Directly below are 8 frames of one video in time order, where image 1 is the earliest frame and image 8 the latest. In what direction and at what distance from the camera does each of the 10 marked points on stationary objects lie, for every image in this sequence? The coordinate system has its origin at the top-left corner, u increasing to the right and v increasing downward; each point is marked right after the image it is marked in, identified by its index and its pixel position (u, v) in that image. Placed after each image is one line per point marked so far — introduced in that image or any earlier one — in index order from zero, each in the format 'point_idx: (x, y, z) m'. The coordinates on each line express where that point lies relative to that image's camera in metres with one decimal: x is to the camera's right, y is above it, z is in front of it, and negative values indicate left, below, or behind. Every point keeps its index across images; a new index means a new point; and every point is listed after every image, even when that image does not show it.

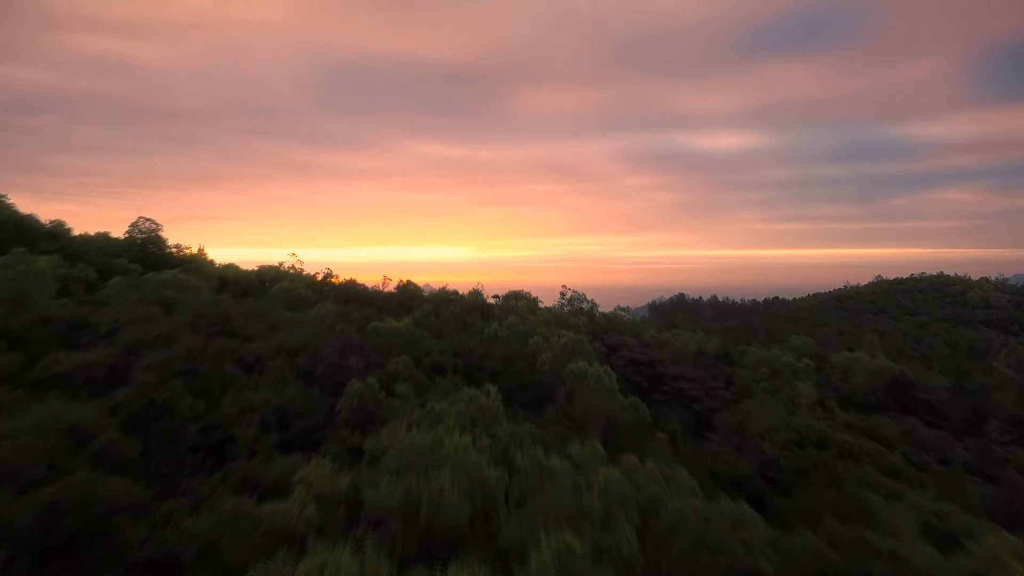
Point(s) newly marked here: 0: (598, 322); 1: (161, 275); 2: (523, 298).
0: (+2.8, -1.1, +13.4) m
1: (-8.3, +0.3, +9.9) m
2: (+0.3, -0.4, +13.2) m
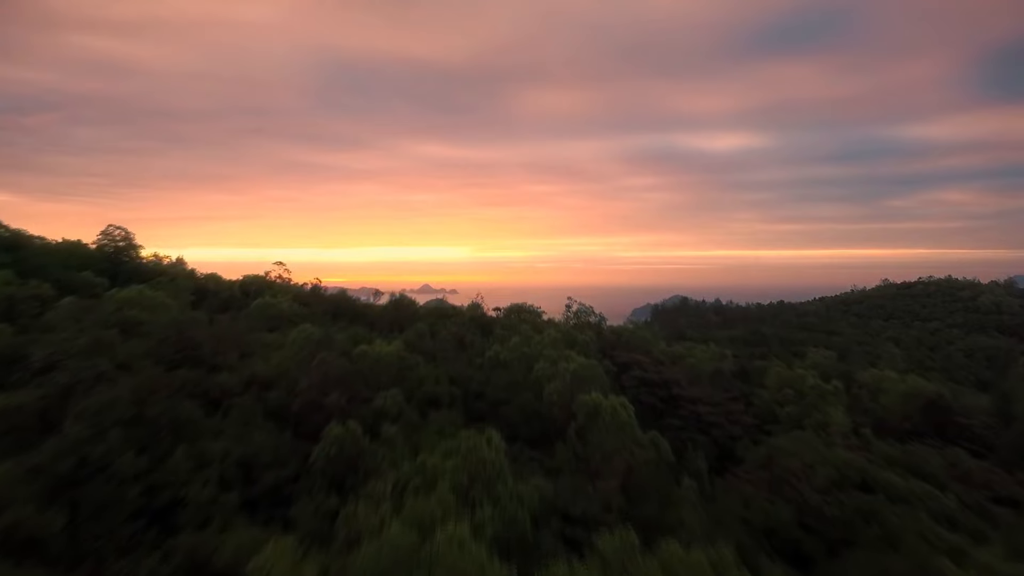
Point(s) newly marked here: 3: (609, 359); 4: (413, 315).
0: (+2.9, -1.5, +12.5) m
1: (-8.3, -0.1, +8.9) m
2: (+0.4, -0.7, +12.2) m
3: (+2.7, -2.0, +11.7) m
4: (-2.5, -0.7, +10.6) m
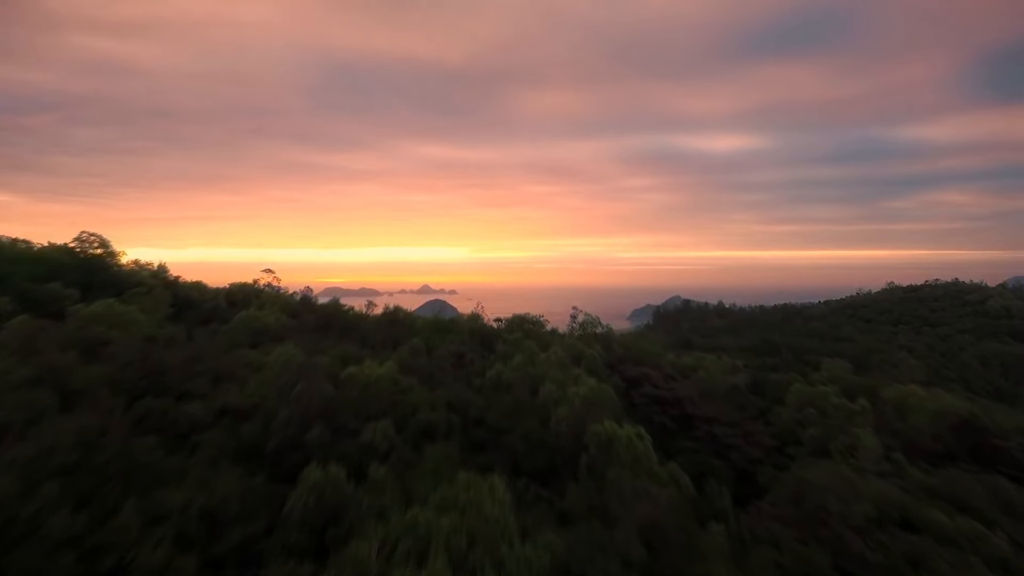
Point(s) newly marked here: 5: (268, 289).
0: (+2.9, -1.8, +11.8) m
1: (-8.2, -0.3, +8.2) m
2: (+0.4, -1.0, +11.5) m
3: (+2.8, -2.3, +11.0) m
4: (-2.5, -1.0, +9.9) m
5: (-7.9, -0.1, +13.4) m
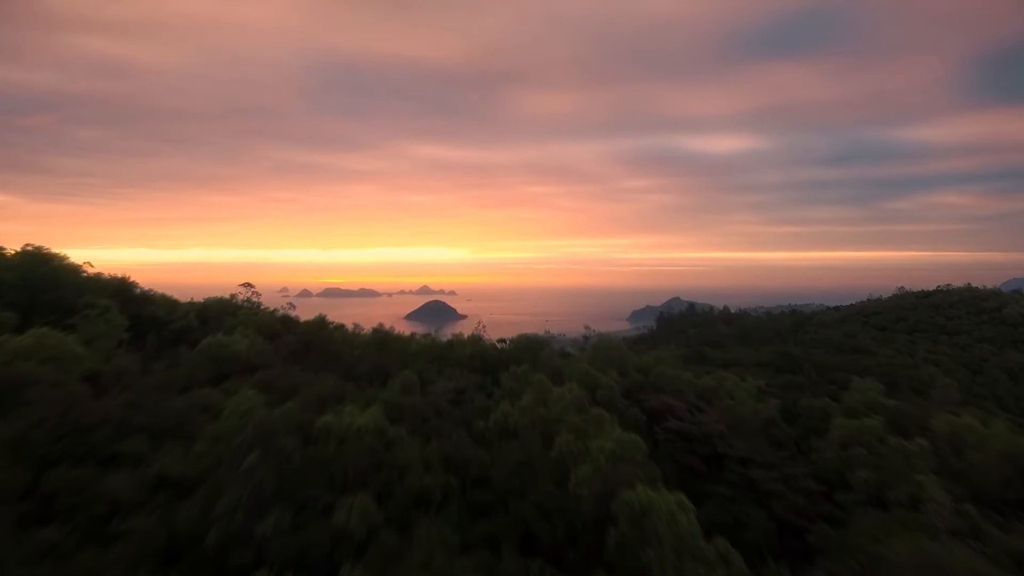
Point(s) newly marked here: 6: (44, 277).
0: (+3.0, -2.2, +10.5) m
1: (-8.1, -0.8, +6.9) m
2: (+0.6, -1.5, +10.2) m
3: (+2.9, -2.7, +9.7) m
4: (-2.3, -1.4, +8.7) m
5: (-7.7, -0.6, +12.1) m
6: (-10.0, +0.2, +8.8) m
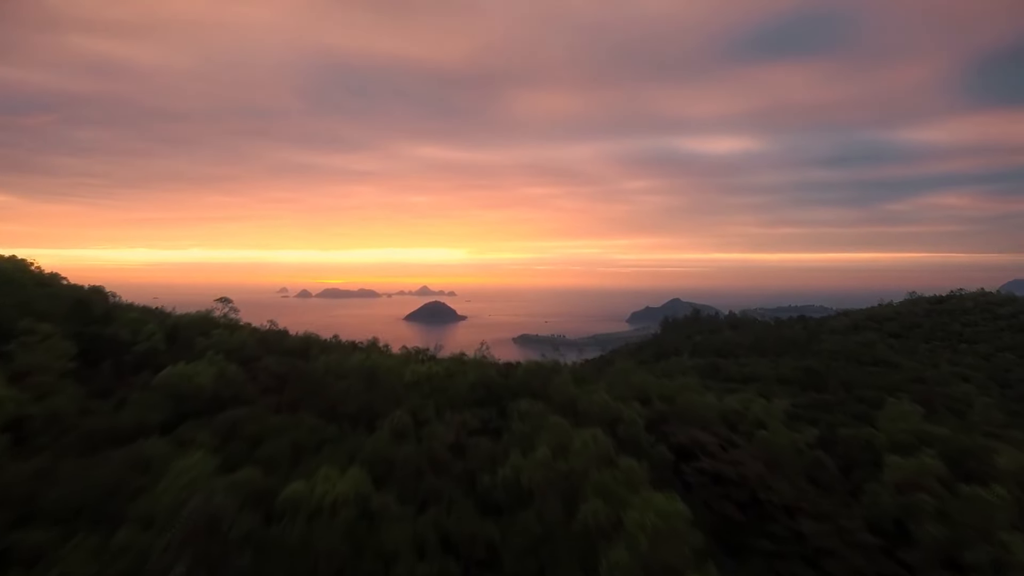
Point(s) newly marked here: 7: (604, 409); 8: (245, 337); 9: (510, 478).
0: (+3.2, -2.6, +9.3) m
1: (-7.9, -1.1, +5.7) m
2: (+0.7, -1.9, +9.1) m
3: (+3.1, -3.1, +8.6) m
4: (-2.2, -1.8, +7.5) m
5: (-7.6, -0.9, +10.9) m
6: (-9.8, -0.2, +7.6) m
7: (+1.8, -2.3, +8.2) m
8: (-6.3, -1.2, +9.7) m
9: (0.0, -2.6, +5.6) m
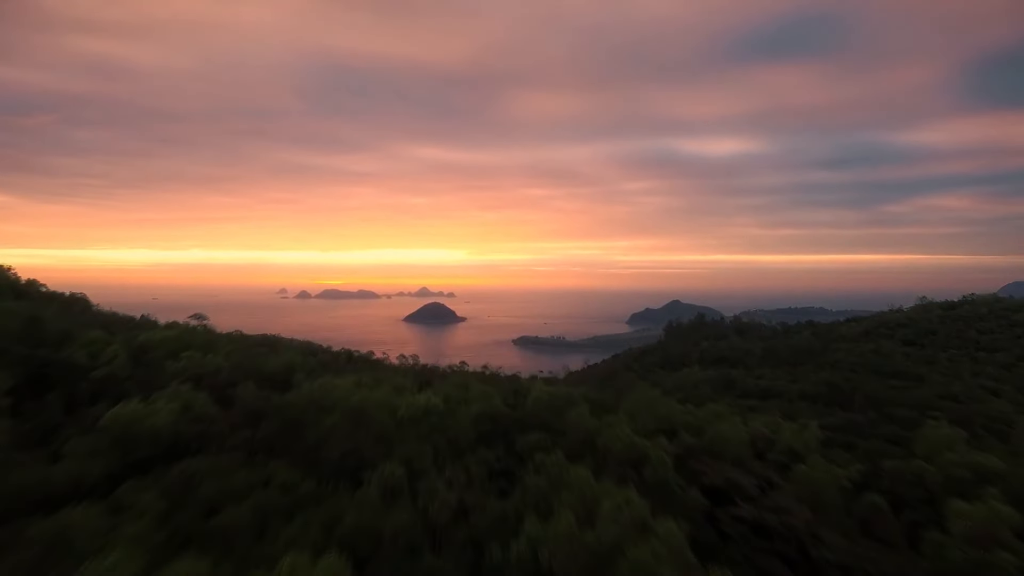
0: (+3.4, -3.0, +8.3) m
1: (-7.7, -1.5, +4.6) m
2: (+0.9, -2.2, +8.0) m
3: (+3.3, -3.5, +7.5) m
4: (-2.0, -2.1, +6.4) m
5: (-7.4, -1.3, +9.8) m
6: (-9.6, -0.6, +6.5) m
7: (+2.0, -2.6, +7.1) m
8: (-6.1, -1.5, +8.7) m
9: (+0.1, -2.9, +4.5) m
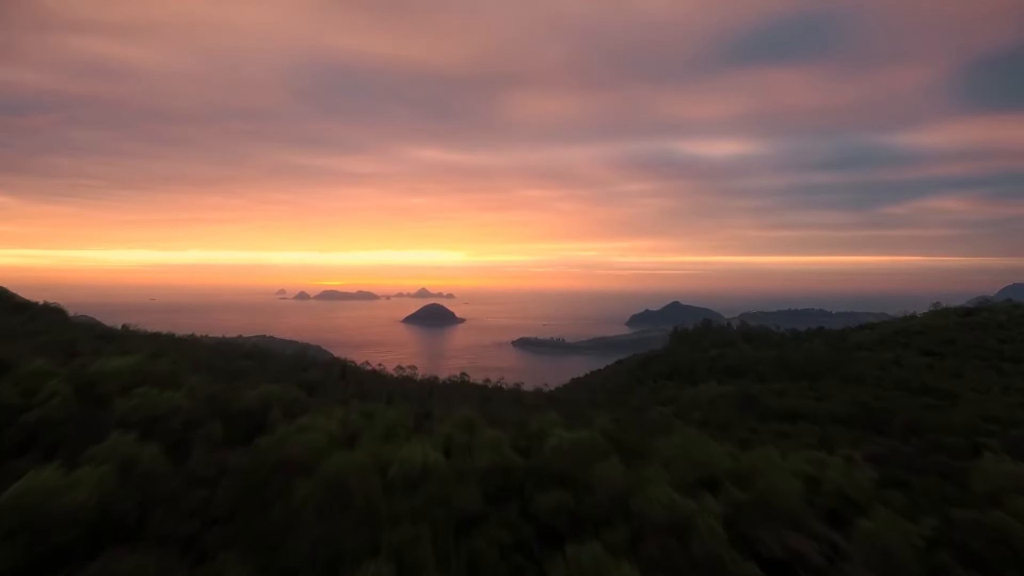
0: (+3.6, -3.4, +7.0) m
1: (-7.5, -1.9, +3.3) m
2: (+1.2, -2.7, +6.7) m
3: (+3.5, -3.9, +6.2) m
4: (-1.7, -2.6, +5.1) m
5: (-7.2, -1.7, +8.5) m
6: (-9.4, -1.0, +5.2) m
7: (+2.2, -3.1, +5.8) m
8: (-5.9, -1.9, +7.3) m
9: (+0.4, -3.3, +3.2) m
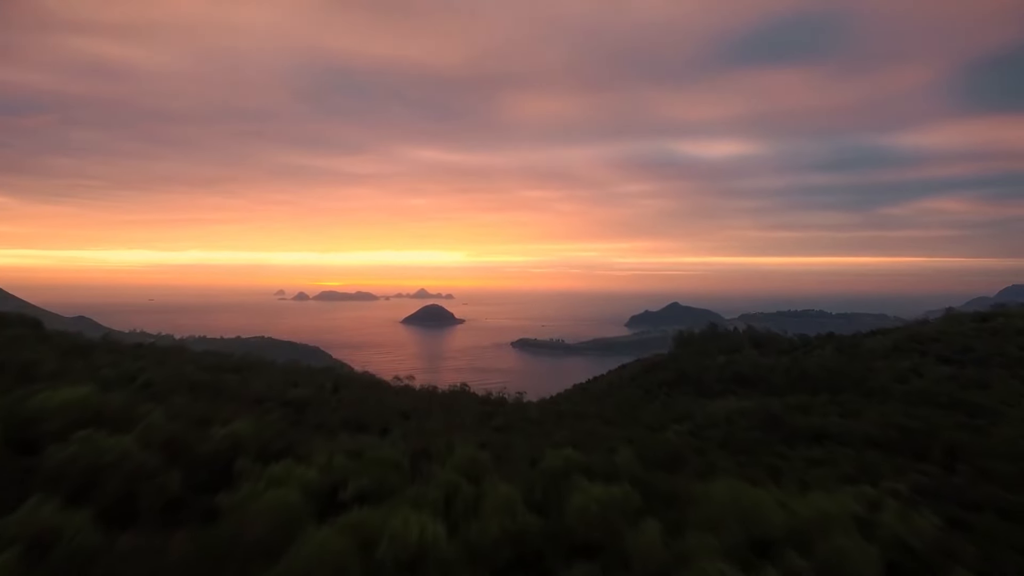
0: (+3.8, -3.8, +5.8) m
1: (-7.2, -2.2, +2.1) m
2: (+1.4, -3.0, +5.5) m
3: (+3.7, -4.3, +5.0) m
4: (-1.5, -2.9, +3.9) m
5: (-6.9, -2.1, +7.3) m
6: (-9.2, -1.3, +4.0) m
7: (+2.5, -3.4, +4.6) m
8: (-5.7, -2.3, +6.1) m
9: (+0.6, -3.7, +2.0) m
